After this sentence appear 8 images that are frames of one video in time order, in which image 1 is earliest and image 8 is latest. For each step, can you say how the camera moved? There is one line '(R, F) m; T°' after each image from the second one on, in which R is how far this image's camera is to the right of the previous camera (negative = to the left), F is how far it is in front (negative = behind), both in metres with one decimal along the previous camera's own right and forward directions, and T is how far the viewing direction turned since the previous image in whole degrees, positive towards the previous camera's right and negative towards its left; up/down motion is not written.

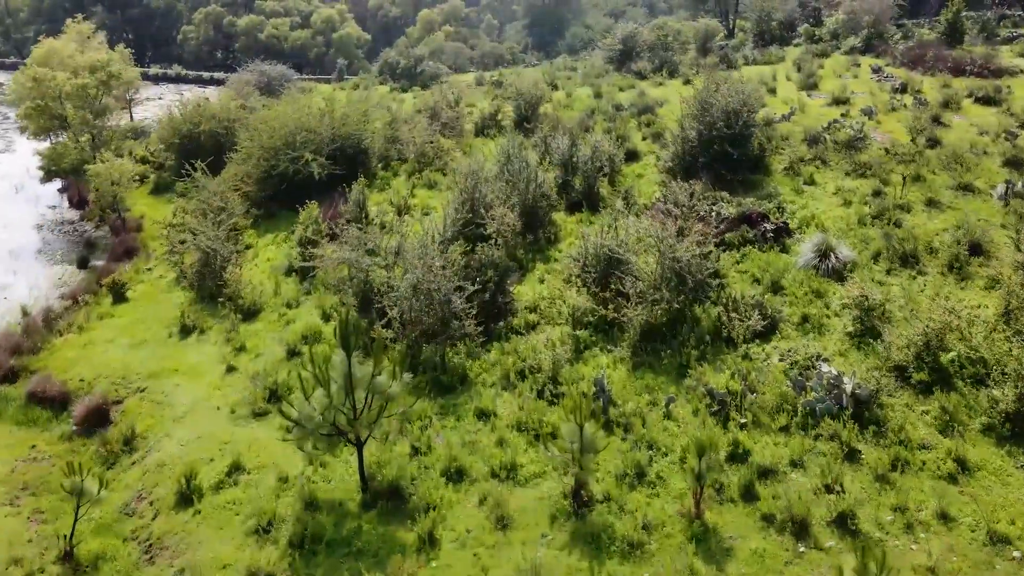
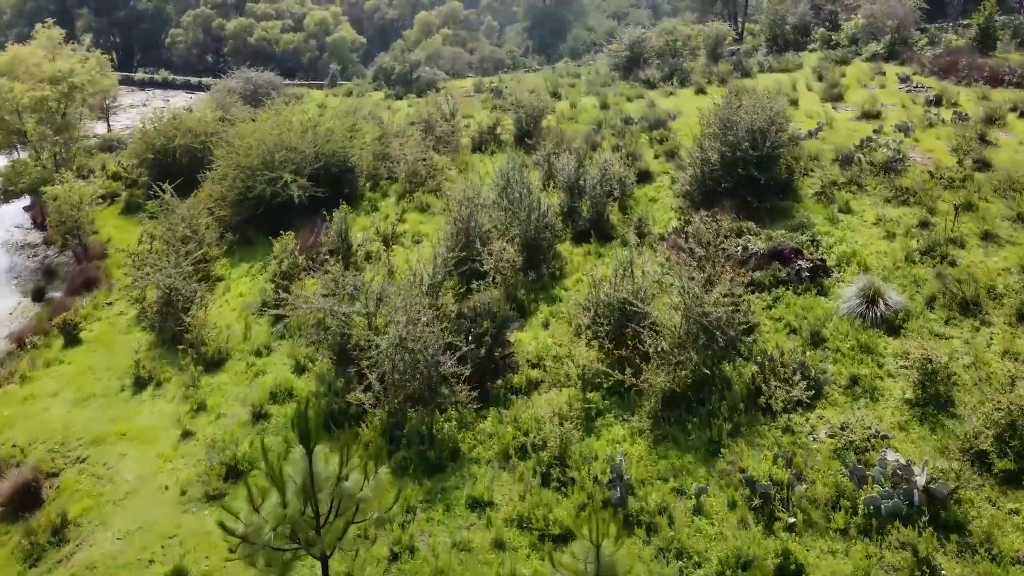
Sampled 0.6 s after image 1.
(0.0, +1.3) m; 0°
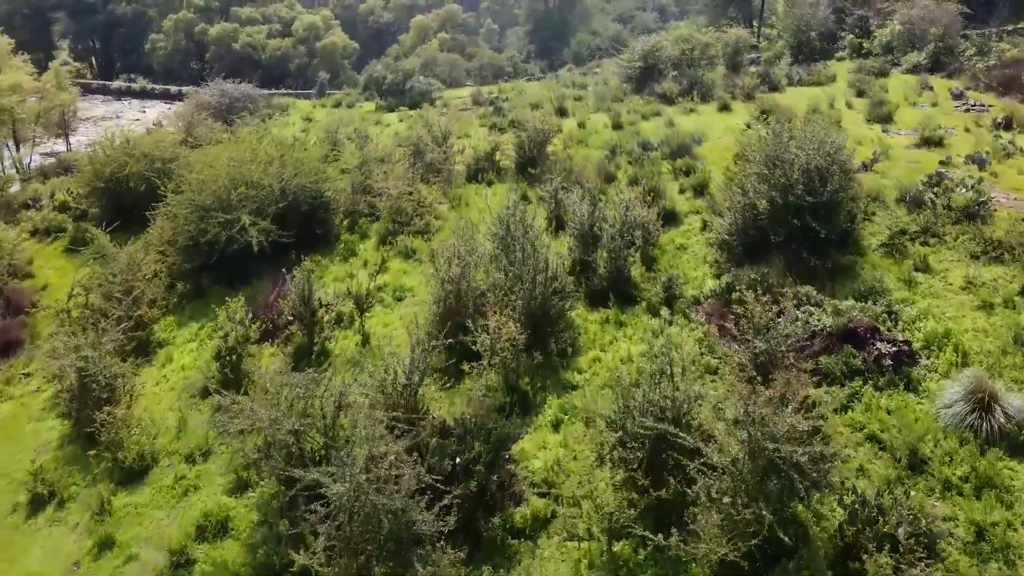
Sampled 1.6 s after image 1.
(0.0, +2.0) m; 0°
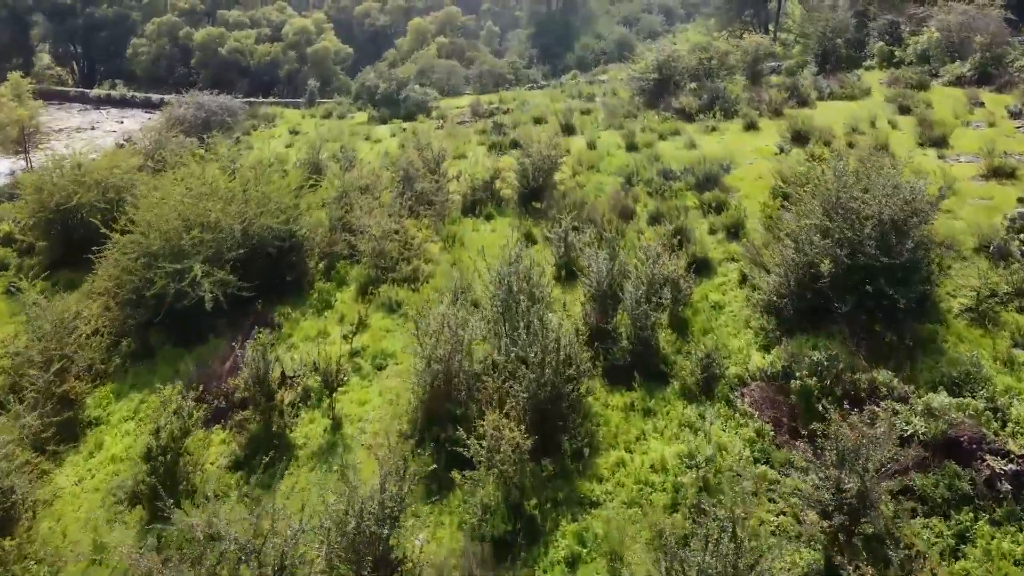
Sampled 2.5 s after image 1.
(0.0, +1.7) m; 0°
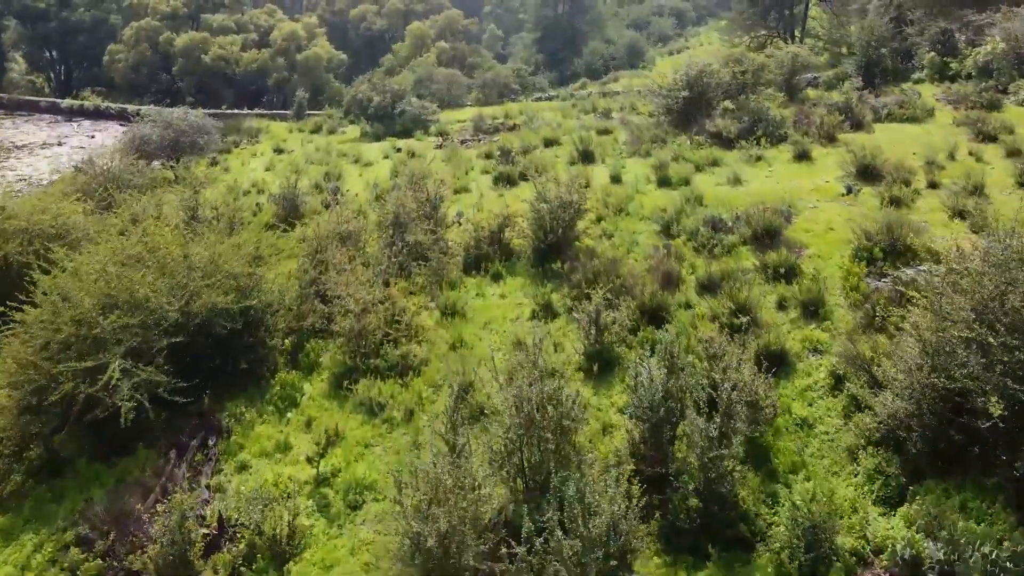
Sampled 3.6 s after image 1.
(-0.1, +2.2) m; 0°
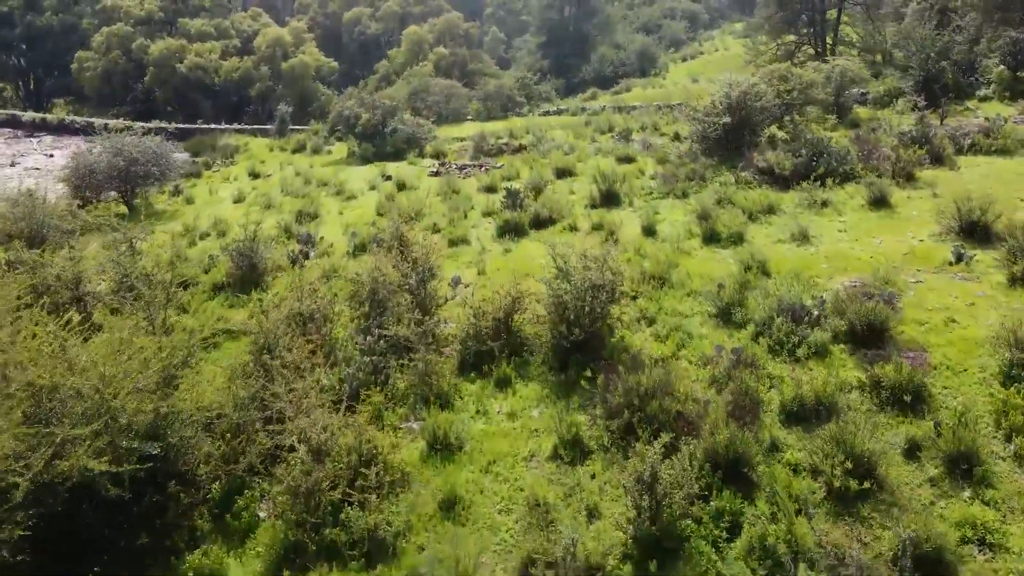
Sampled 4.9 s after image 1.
(-0.1, +2.4) m; 0°
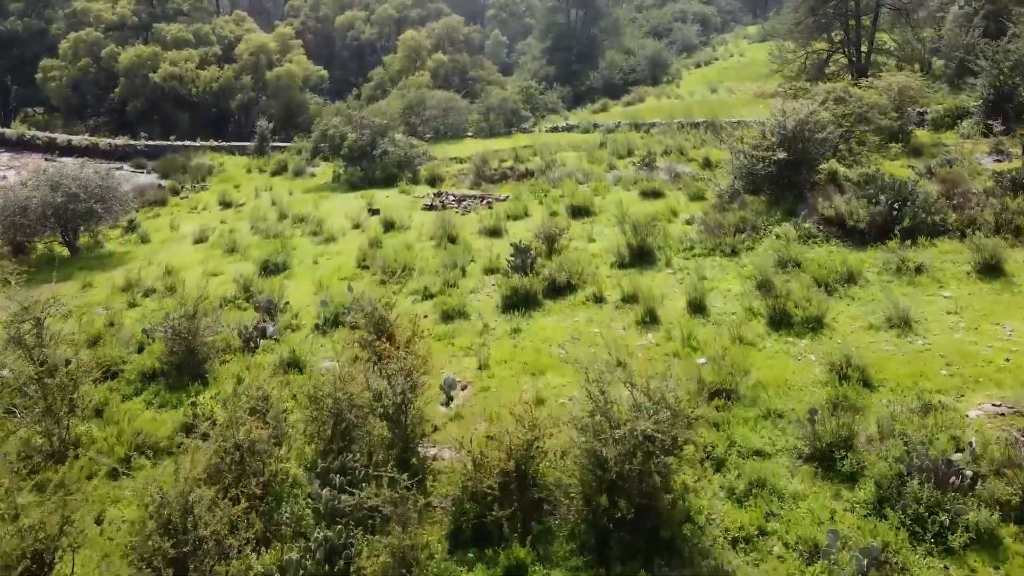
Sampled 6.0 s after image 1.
(-0.1, +2.2) m; 0°
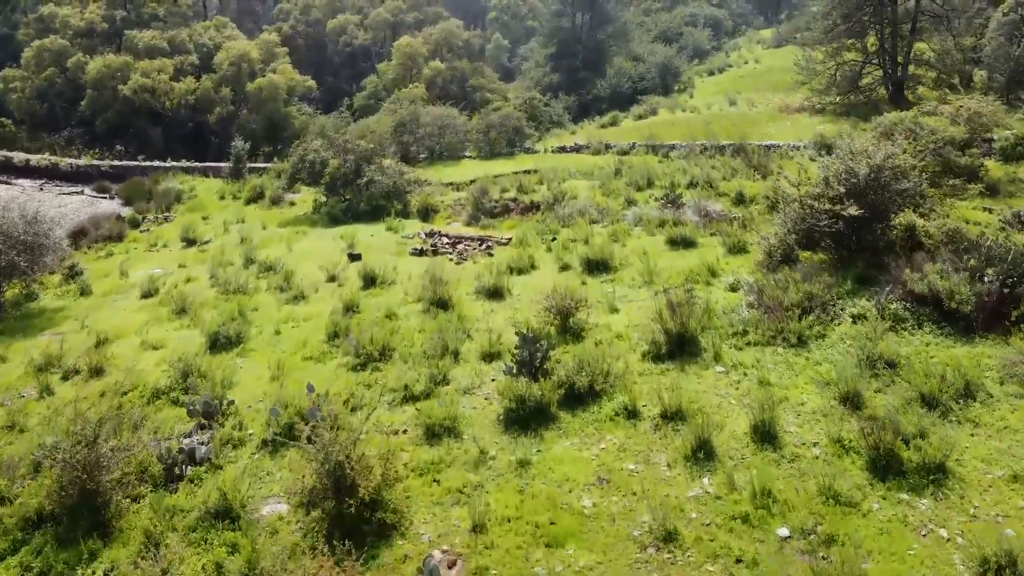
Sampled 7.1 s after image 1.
(0.0, +2.0) m; 0°
